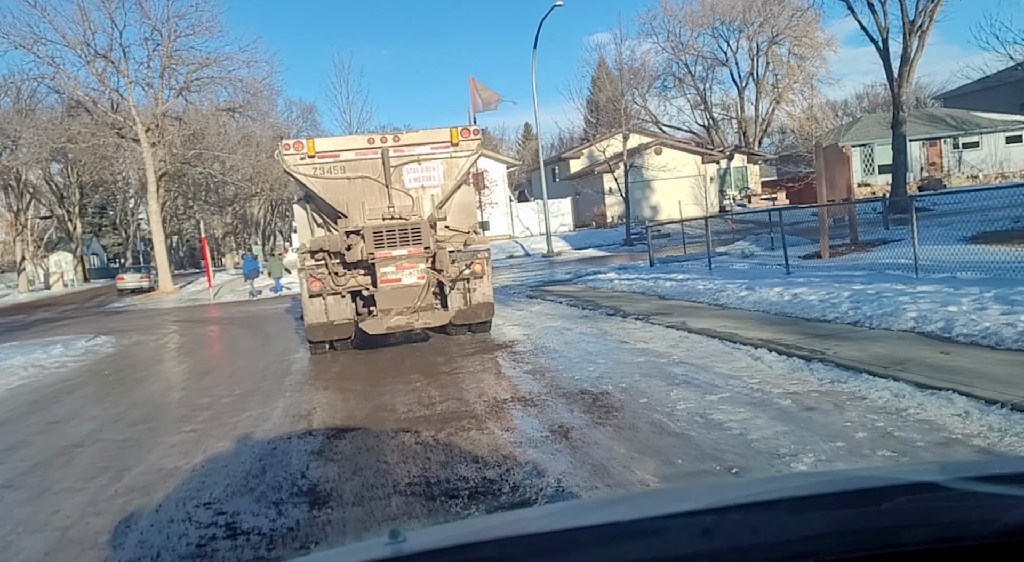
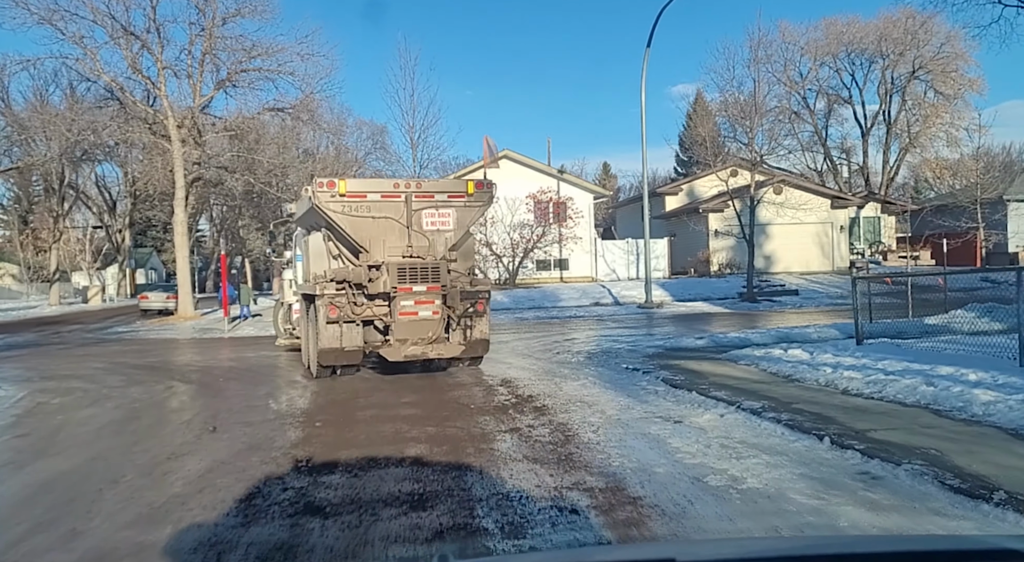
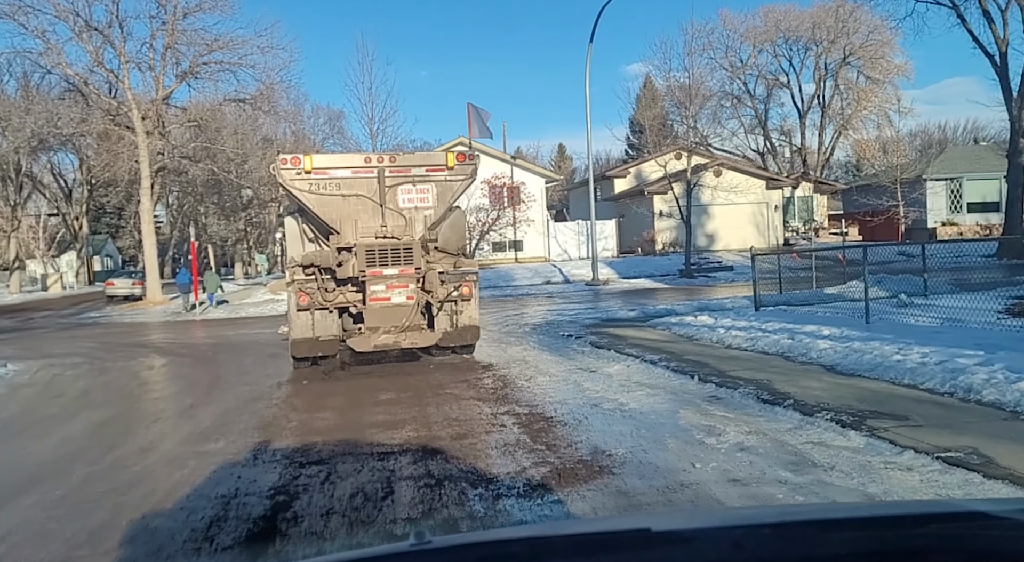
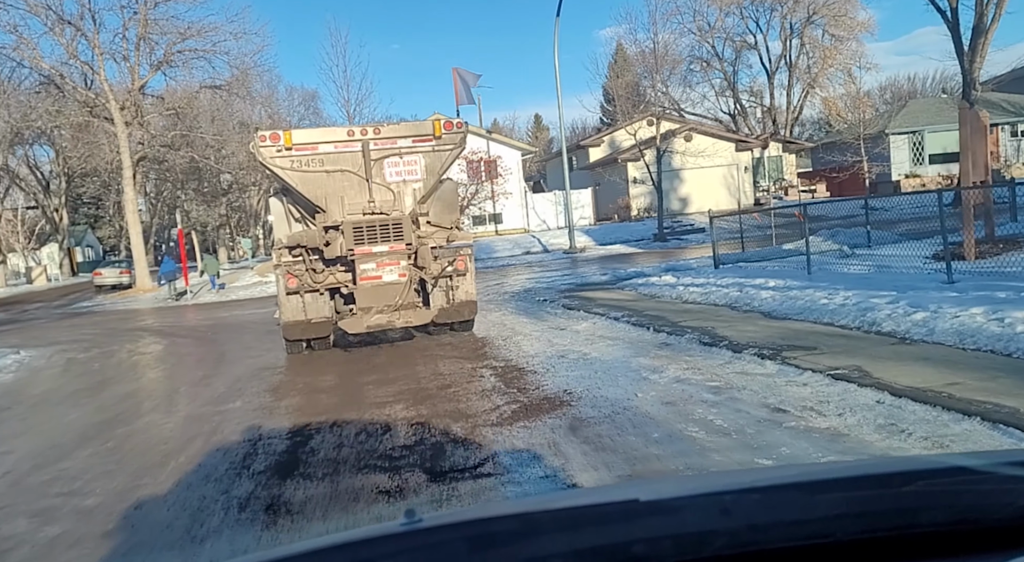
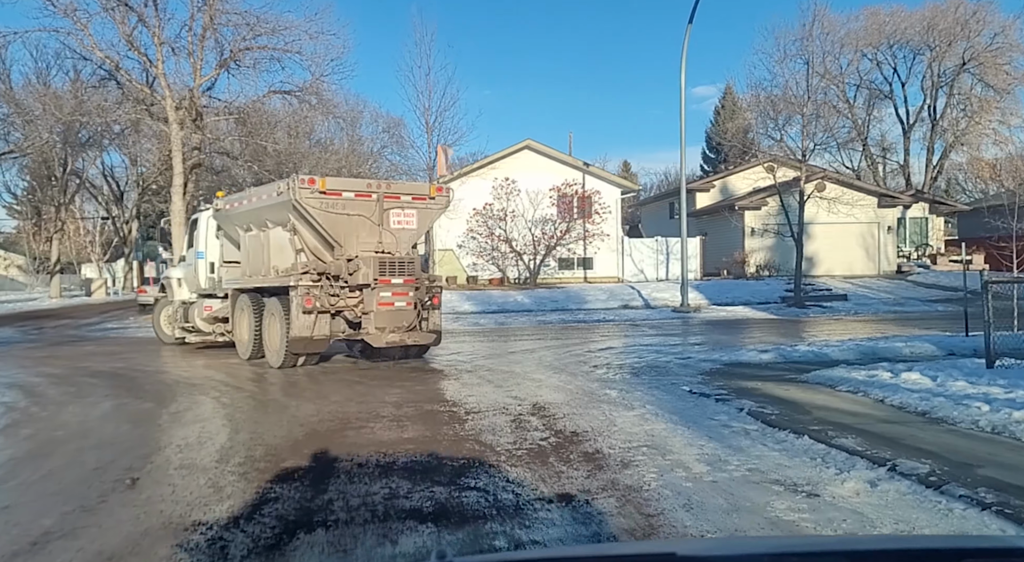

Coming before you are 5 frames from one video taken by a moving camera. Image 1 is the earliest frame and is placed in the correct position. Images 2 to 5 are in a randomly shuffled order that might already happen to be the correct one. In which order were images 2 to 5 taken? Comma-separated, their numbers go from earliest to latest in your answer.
4, 3, 2, 5
